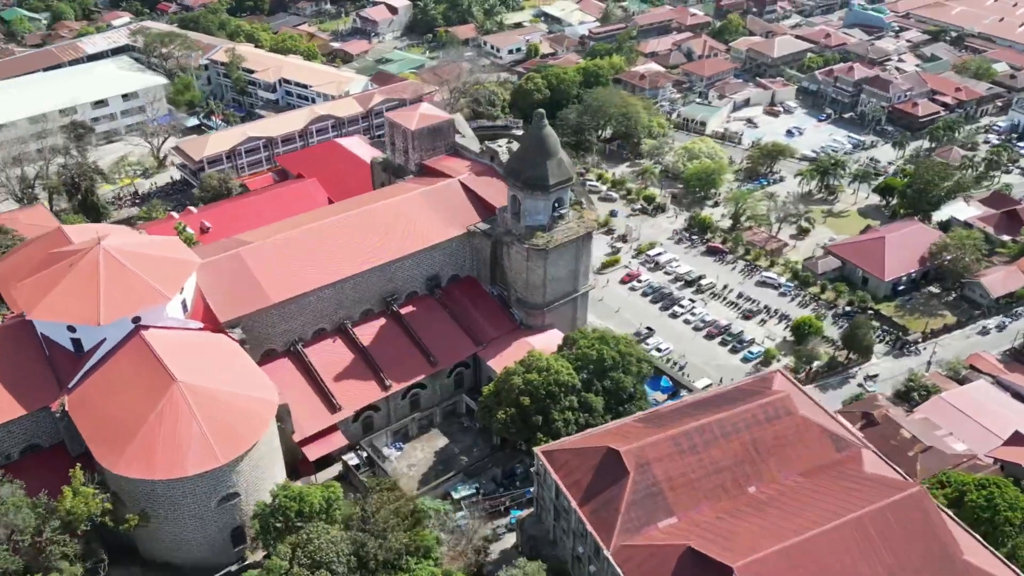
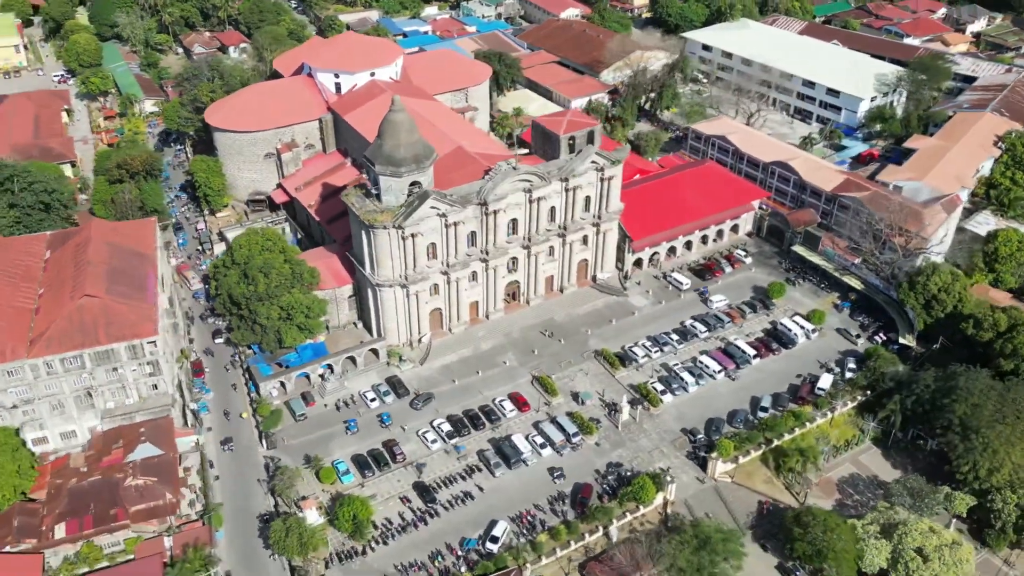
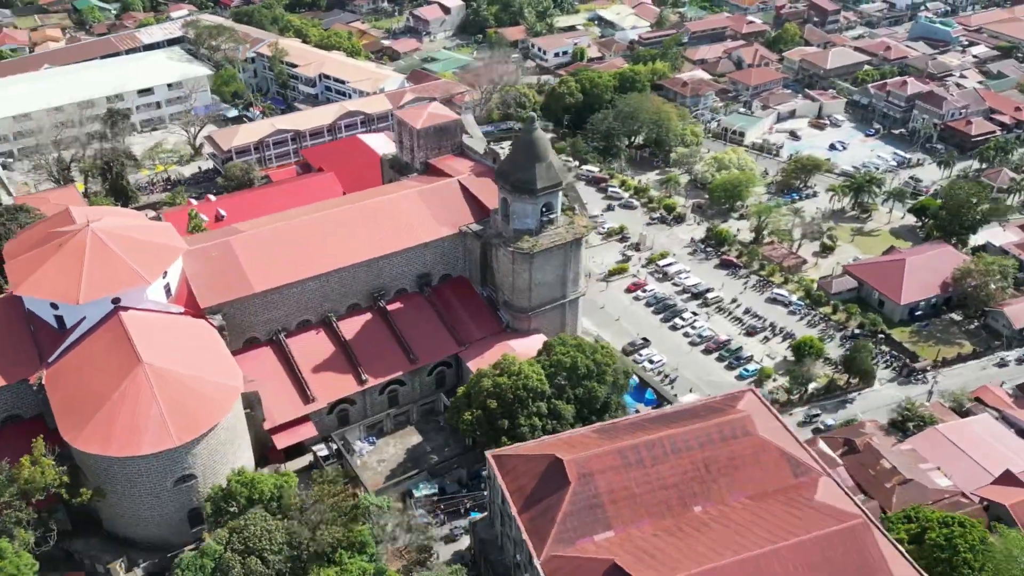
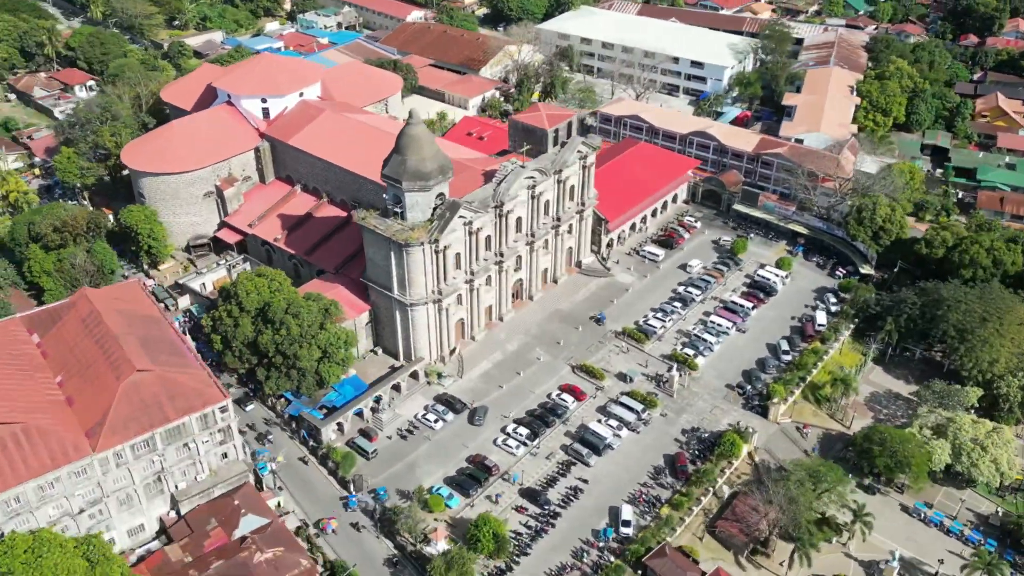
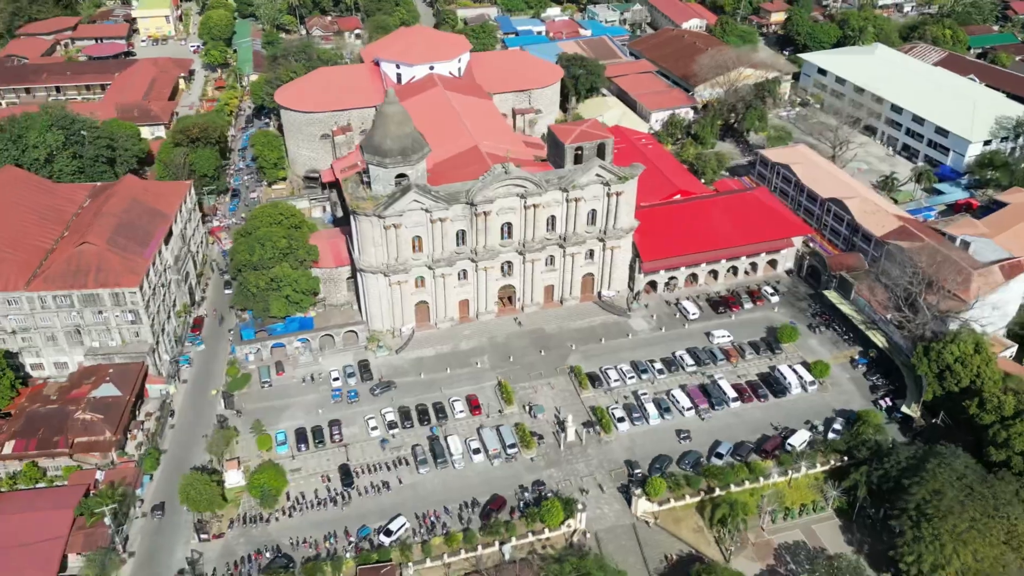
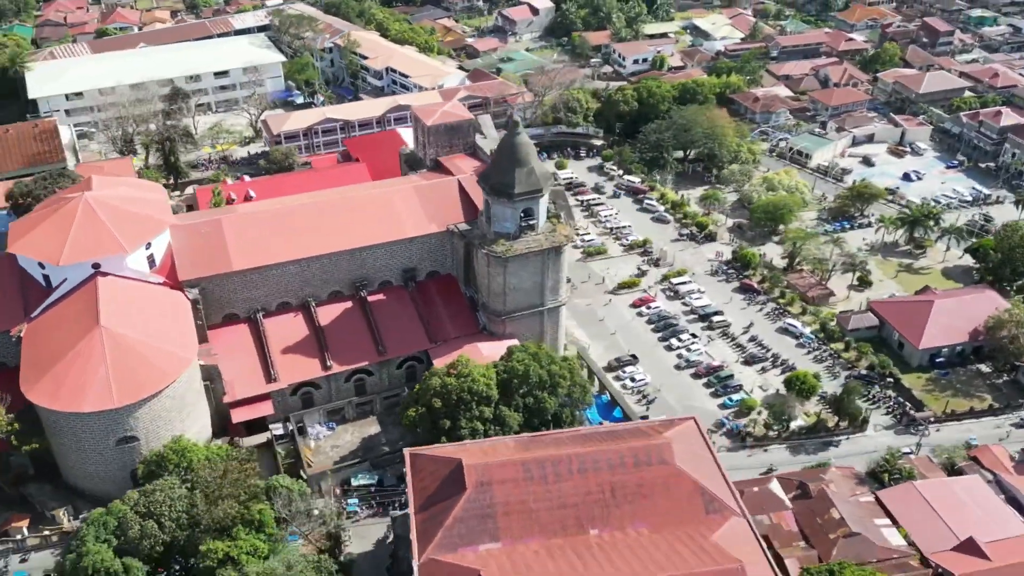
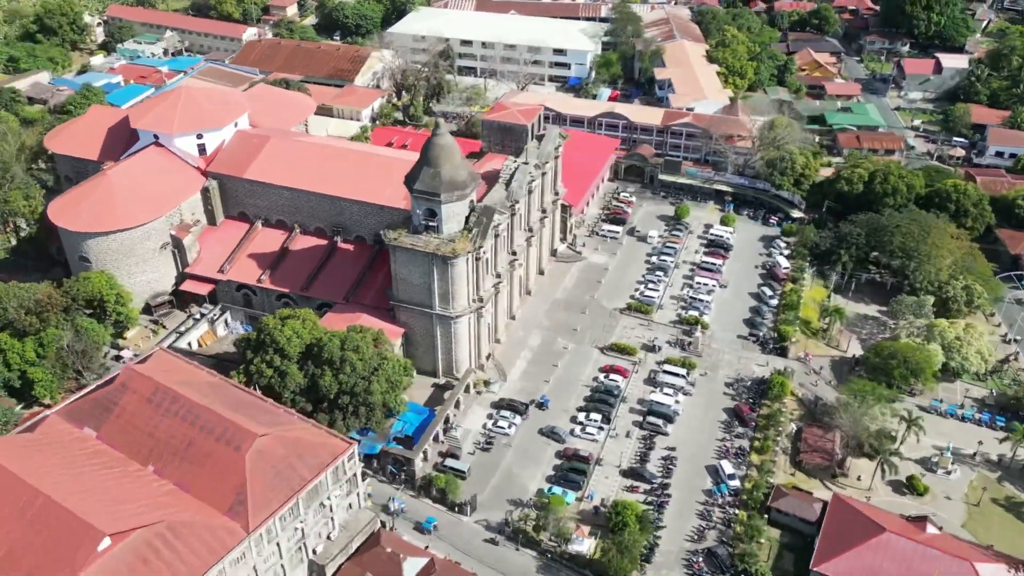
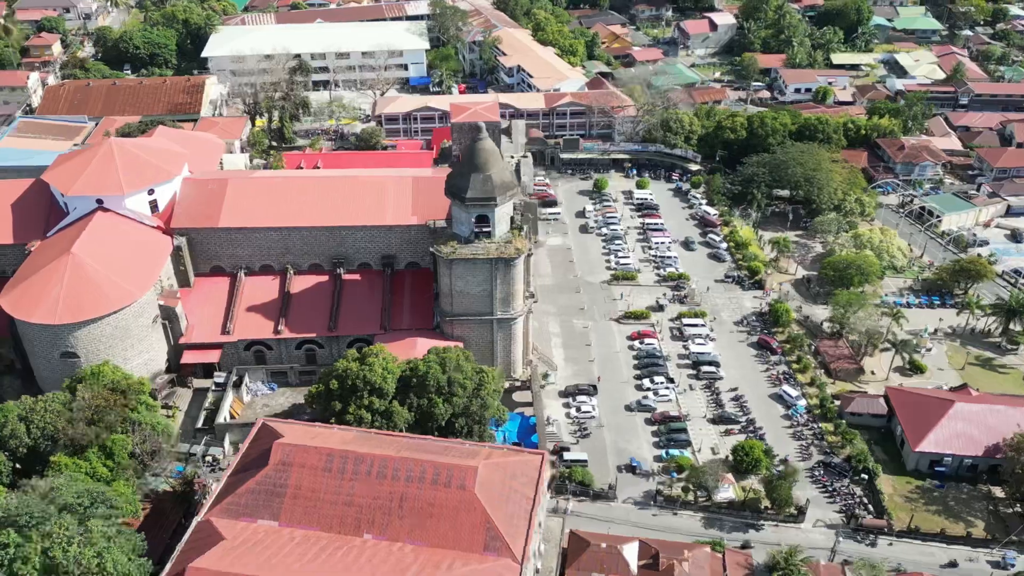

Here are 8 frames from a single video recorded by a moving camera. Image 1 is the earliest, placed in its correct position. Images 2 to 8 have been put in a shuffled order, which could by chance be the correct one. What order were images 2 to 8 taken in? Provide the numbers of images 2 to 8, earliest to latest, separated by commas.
3, 6, 8, 7, 4, 2, 5
